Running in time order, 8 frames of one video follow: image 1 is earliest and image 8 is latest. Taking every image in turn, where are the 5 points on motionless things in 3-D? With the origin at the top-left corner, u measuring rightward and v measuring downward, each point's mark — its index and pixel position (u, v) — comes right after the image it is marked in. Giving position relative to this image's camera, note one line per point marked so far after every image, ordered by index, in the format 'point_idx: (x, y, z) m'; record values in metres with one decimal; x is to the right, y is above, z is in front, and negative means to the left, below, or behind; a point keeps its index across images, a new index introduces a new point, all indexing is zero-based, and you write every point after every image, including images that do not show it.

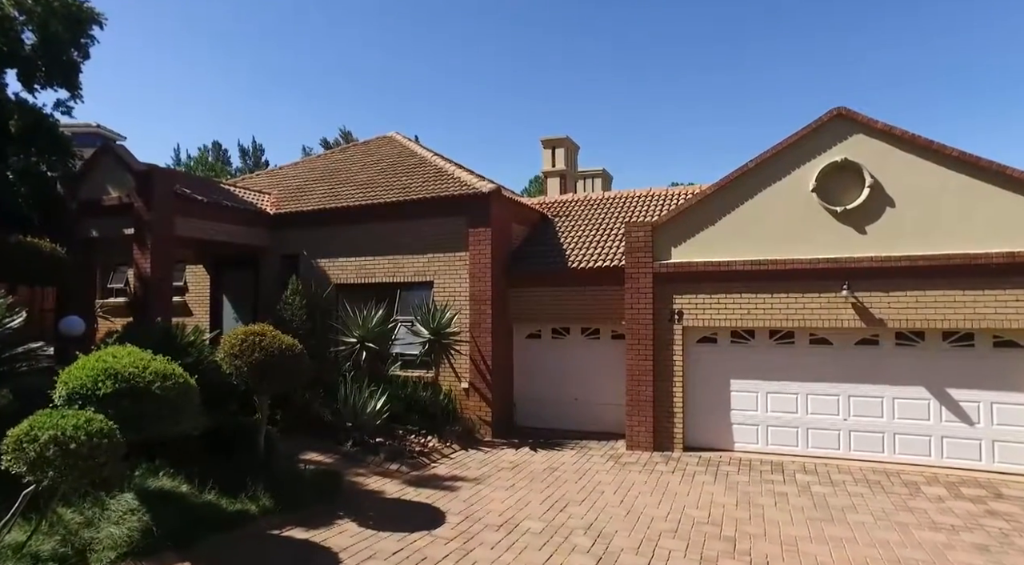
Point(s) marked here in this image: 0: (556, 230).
0: (+1.0, +1.2, +15.9) m
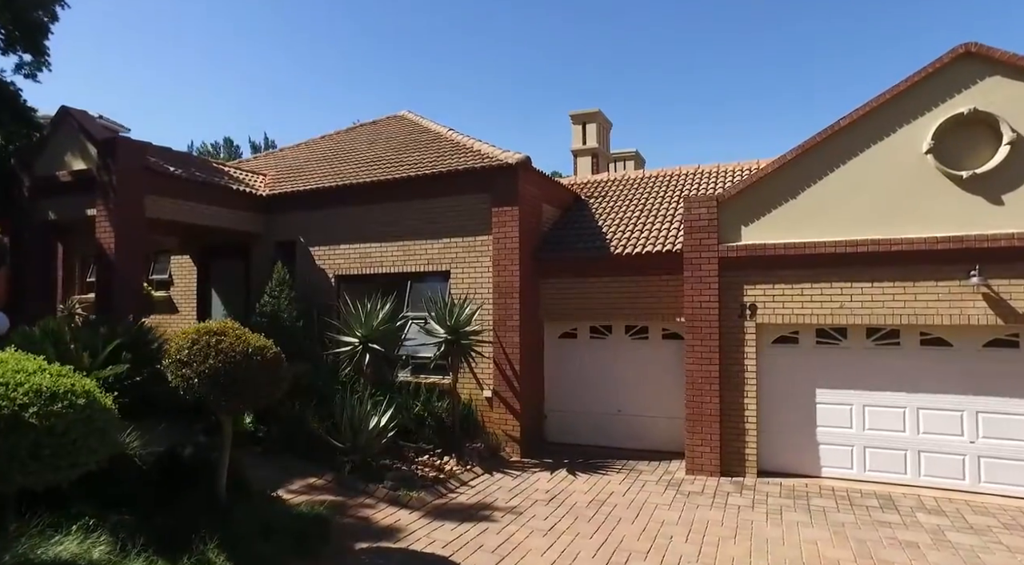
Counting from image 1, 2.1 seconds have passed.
0: (+1.6, +1.4, +13.7) m
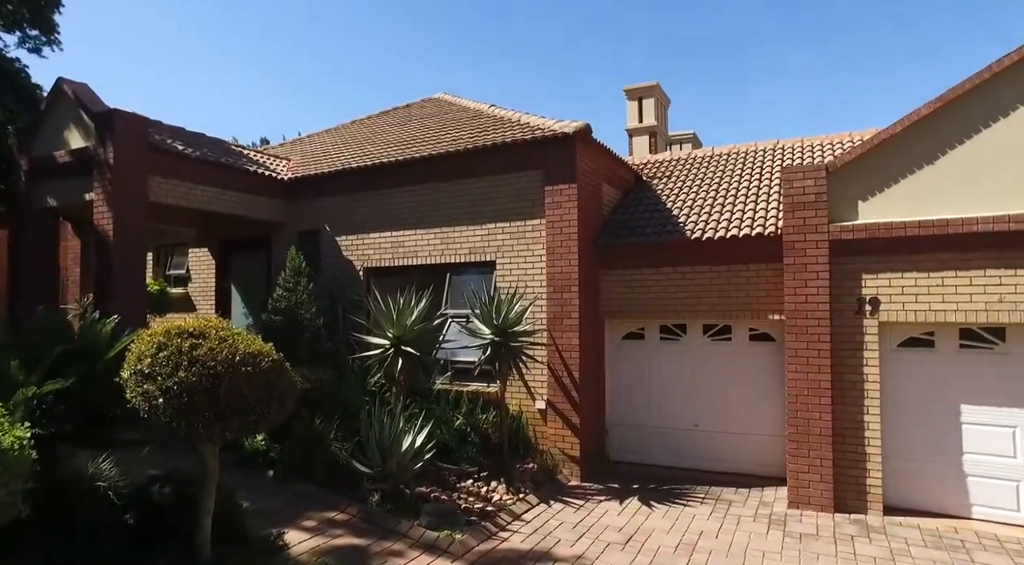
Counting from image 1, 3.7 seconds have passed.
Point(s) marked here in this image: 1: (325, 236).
0: (+2.5, +1.5, +11.8) m
1: (-3.4, +0.8, +12.7) m
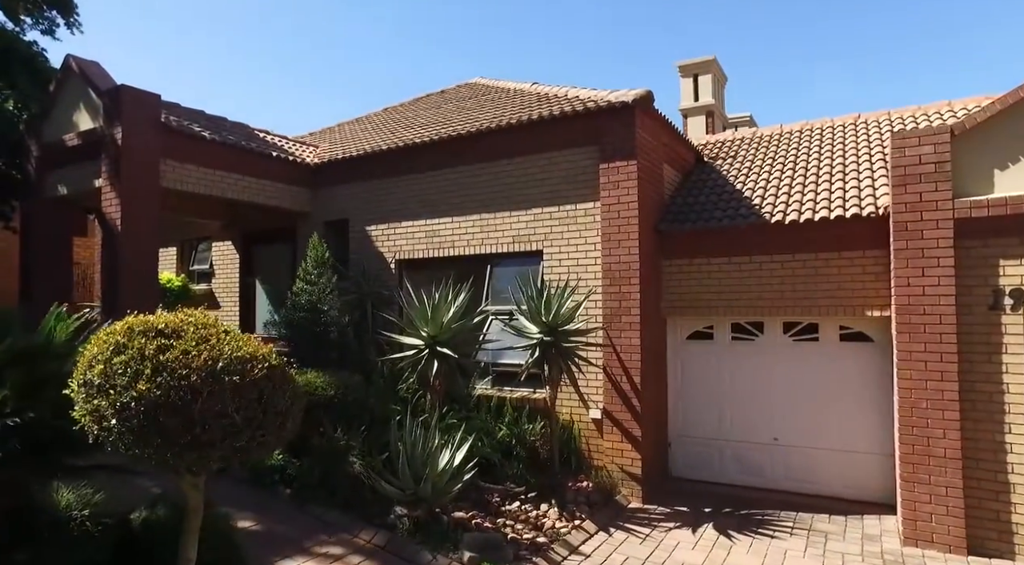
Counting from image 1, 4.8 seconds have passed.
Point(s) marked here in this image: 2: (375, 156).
0: (+3.2, +1.6, +10.4) m
1: (-2.6, +0.9, +11.6) m
2: (-2.2, +2.1, +11.2) m
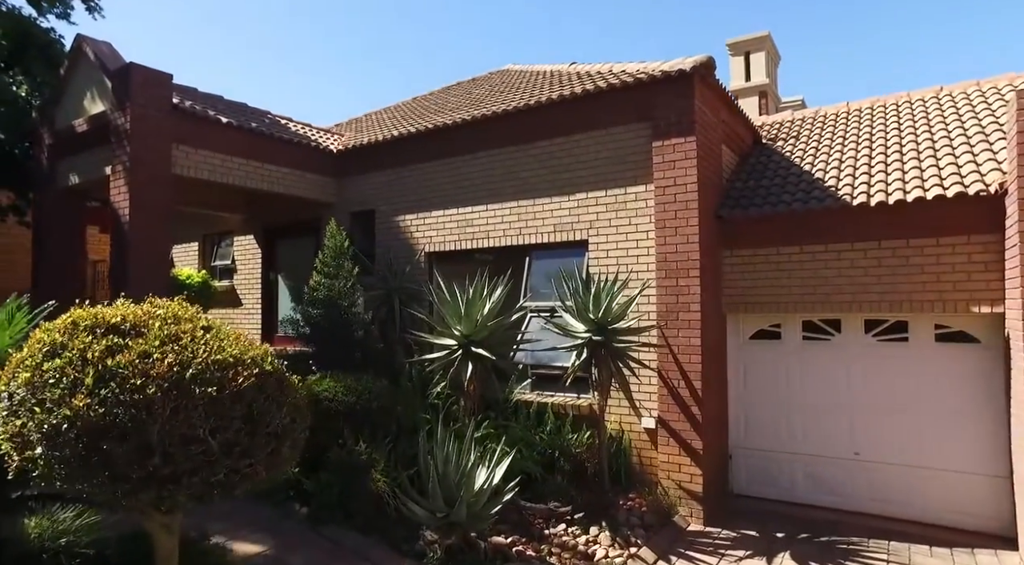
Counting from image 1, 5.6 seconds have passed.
0: (+3.8, +1.7, +9.3) m
1: (-2.0, +1.0, +10.7) m
2: (-1.6, +2.1, +10.4) m
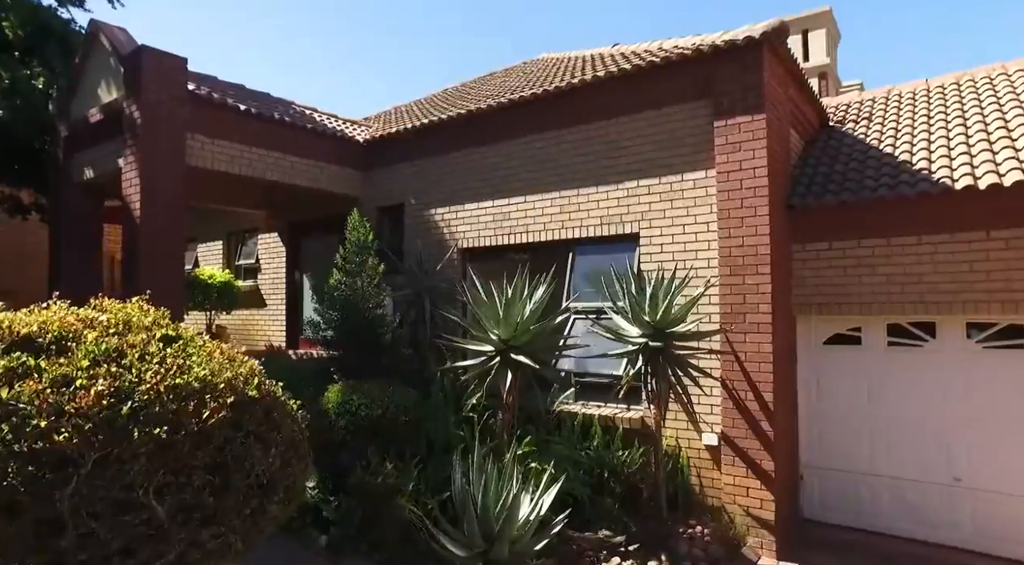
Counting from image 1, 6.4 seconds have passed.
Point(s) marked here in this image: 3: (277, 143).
0: (+4.3, +1.7, +8.2) m
1: (-1.5, +1.0, +10.0) m
2: (-1.1, +2.1, +9.6) m
3: (-3.3, +2.0, +9.7) m
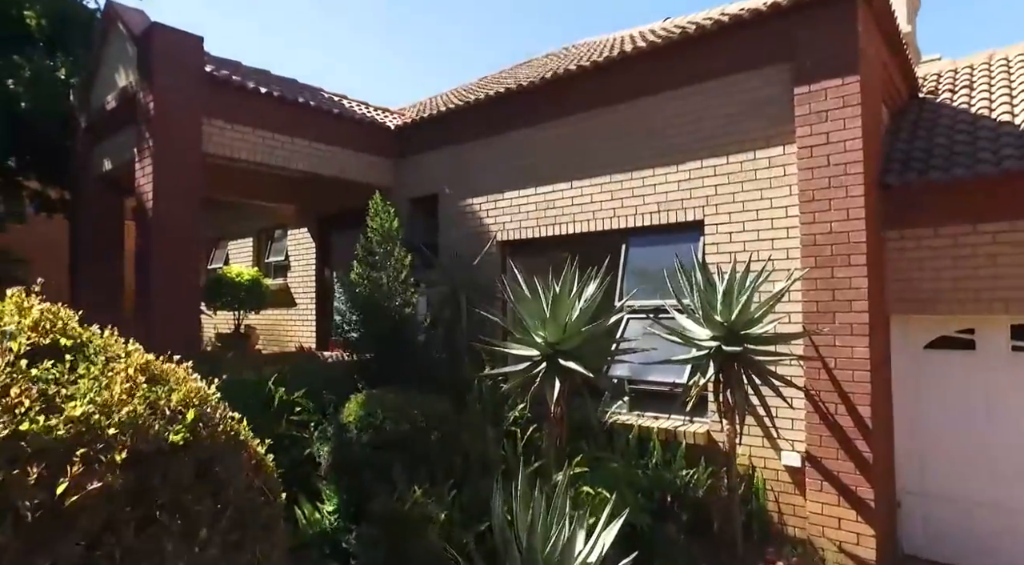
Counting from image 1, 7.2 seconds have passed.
0: (+4.7, +1.8, +7.1) m
1: (-0.9, +1.1, +9.1) m
2: (-0.5, +2.2, +8.7) m
3: (-2.7, +2.0, +9.0) m
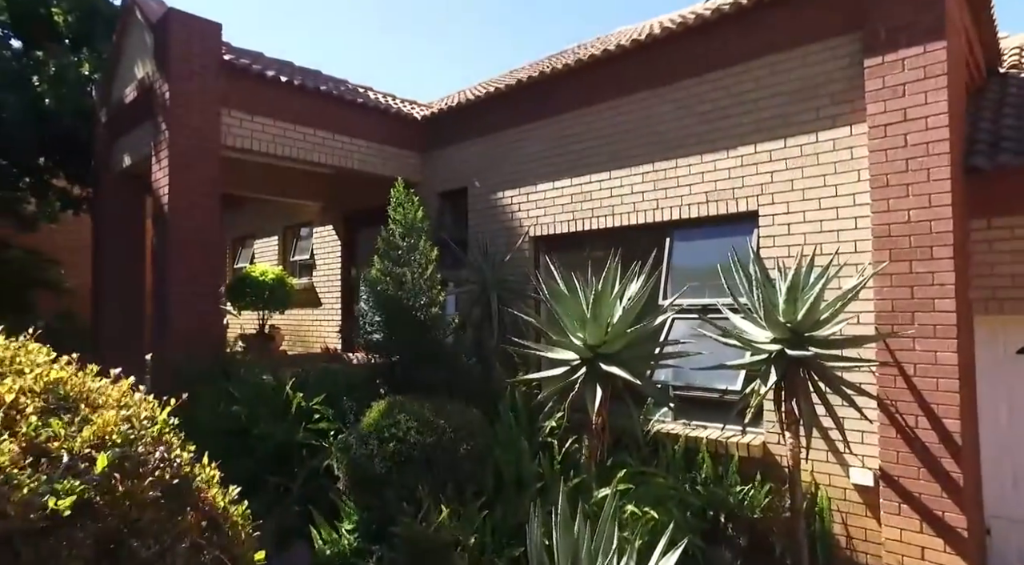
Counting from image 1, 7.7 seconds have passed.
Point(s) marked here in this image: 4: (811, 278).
0: (+5.1, +1.8, +6.3) m
1: (-0.5, +1.1, +8.6) m
2: (-0.1, +2.2, +8.2) m
3: (-2.3, +2.0, +8.6) m
4: (+2.2, 0.0, +5.1) m
